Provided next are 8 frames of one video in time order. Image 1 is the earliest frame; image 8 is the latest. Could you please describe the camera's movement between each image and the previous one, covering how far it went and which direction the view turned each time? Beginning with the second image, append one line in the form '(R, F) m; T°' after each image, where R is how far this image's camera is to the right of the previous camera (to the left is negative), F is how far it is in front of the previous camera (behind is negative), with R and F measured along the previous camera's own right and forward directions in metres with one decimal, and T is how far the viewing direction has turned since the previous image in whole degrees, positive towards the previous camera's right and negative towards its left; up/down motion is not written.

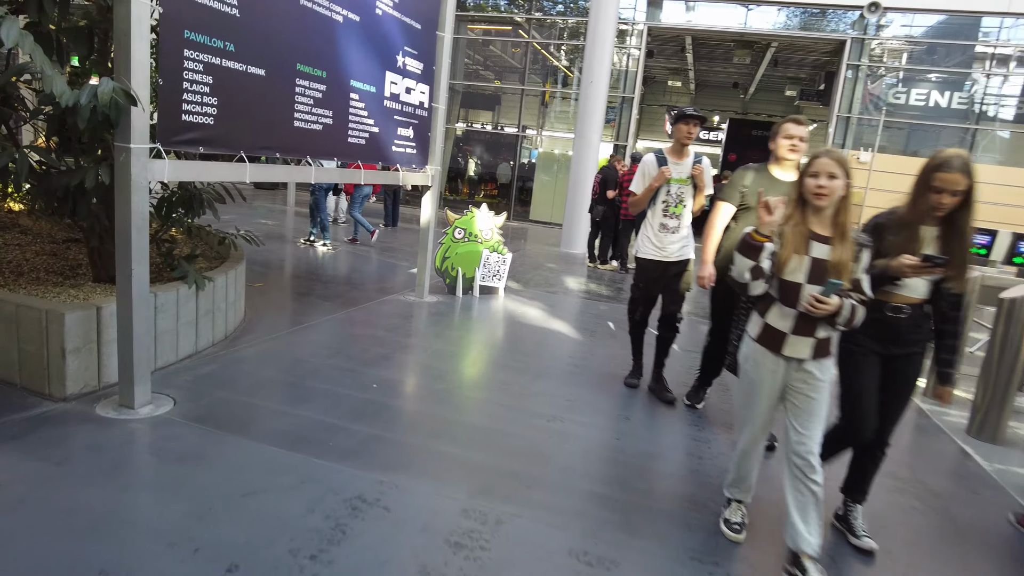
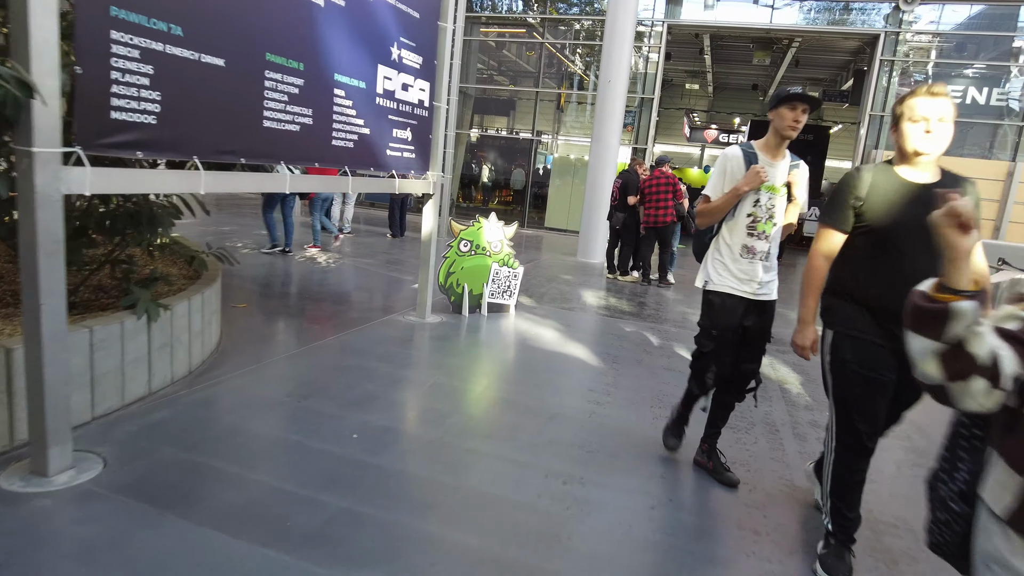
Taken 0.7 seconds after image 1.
(0.0, +0.6) m; -1°
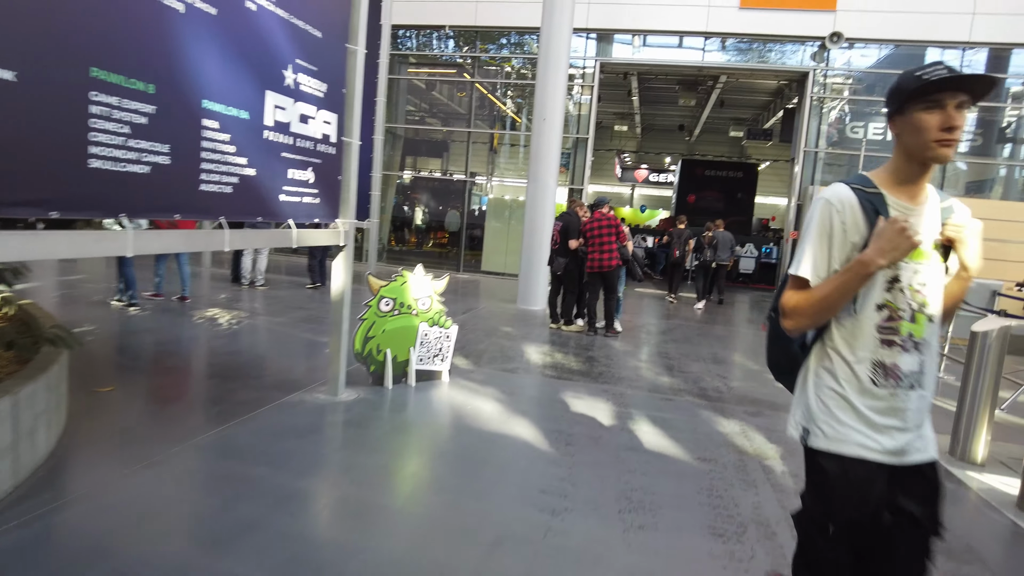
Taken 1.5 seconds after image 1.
(+0.1, +0.8) m; +6°
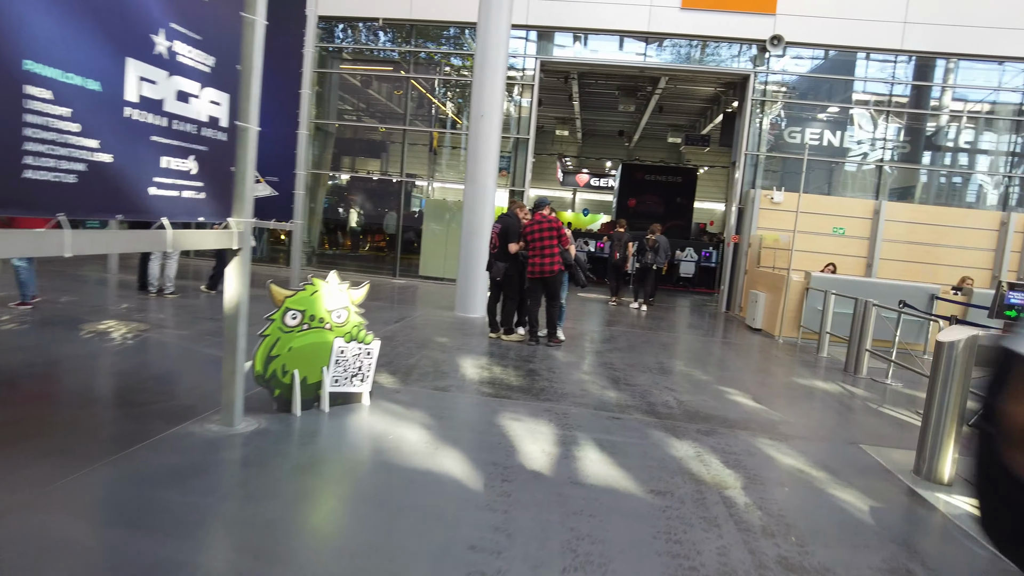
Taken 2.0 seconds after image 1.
(+0.1, +0.5) m; +5°
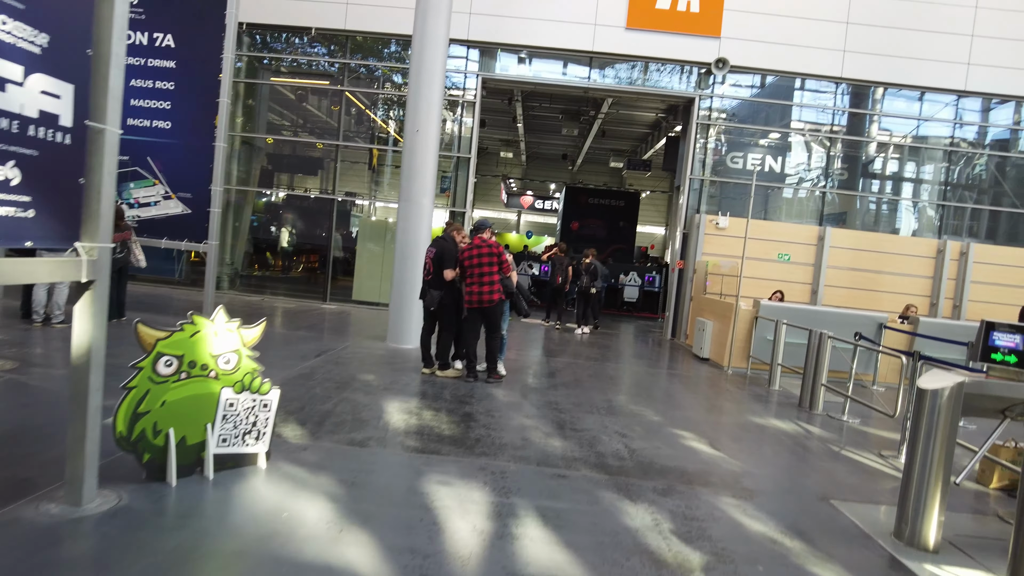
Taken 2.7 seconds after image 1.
(+0.1, +0.6) m; +5°
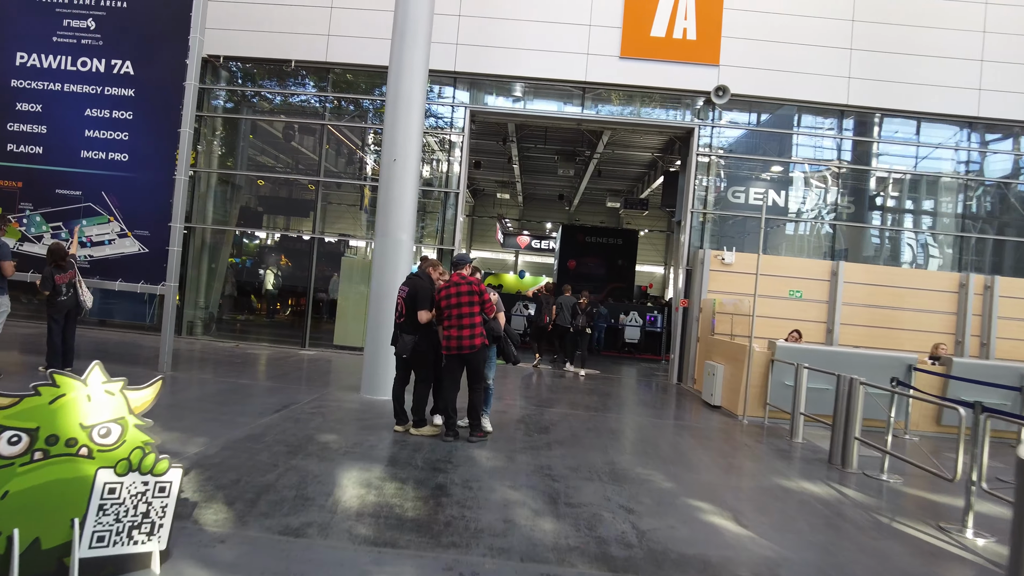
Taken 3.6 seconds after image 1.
(+0.1, +0.8) m; 0°
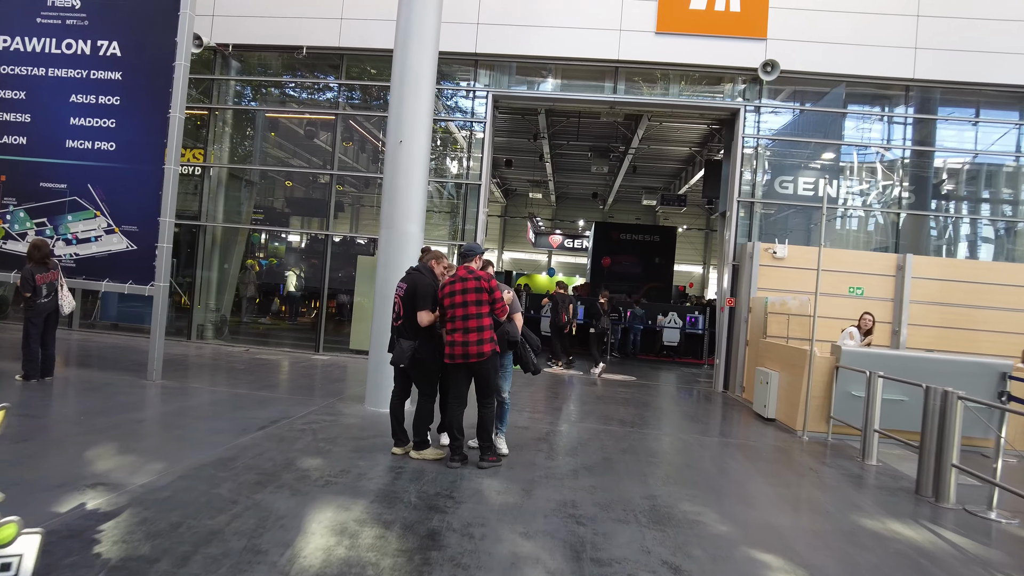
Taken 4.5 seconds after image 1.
(+0.1, +0.9) m; -3°
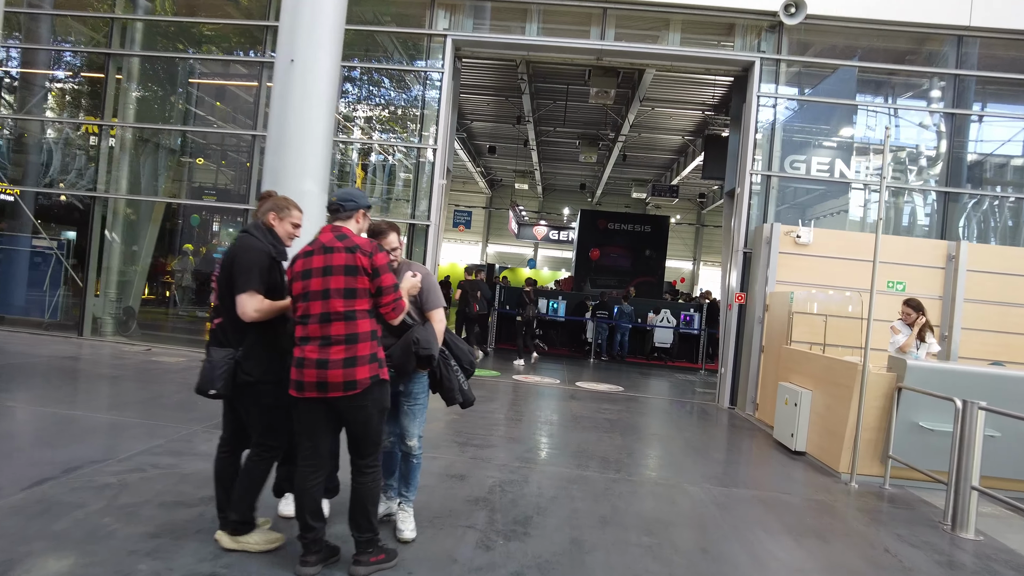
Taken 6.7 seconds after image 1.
(+0.4, +2.0) m; +1°
